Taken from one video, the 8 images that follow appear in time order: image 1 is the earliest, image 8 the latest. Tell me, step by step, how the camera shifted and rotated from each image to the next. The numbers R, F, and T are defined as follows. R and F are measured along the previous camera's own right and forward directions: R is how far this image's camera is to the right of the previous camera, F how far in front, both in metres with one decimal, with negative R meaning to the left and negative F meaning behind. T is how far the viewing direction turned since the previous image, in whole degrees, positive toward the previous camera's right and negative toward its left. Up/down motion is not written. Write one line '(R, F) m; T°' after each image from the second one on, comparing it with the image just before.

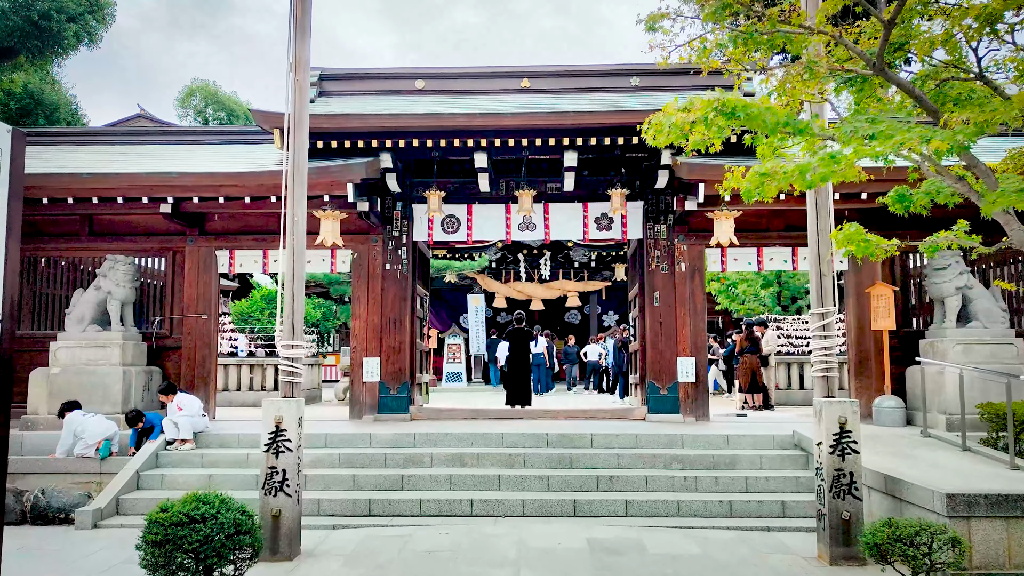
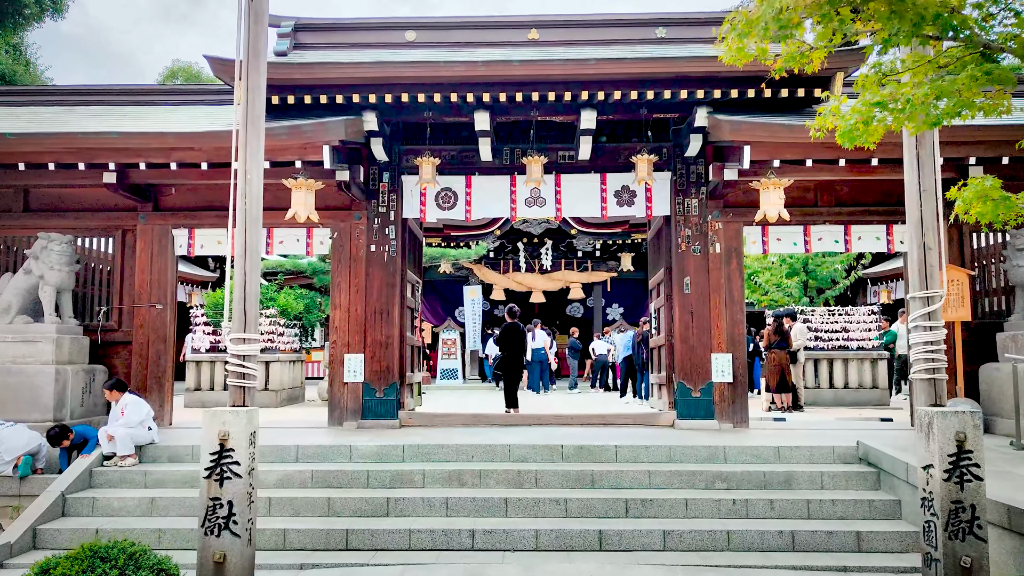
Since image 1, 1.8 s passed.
(-0.1, +1.3) m; 0°
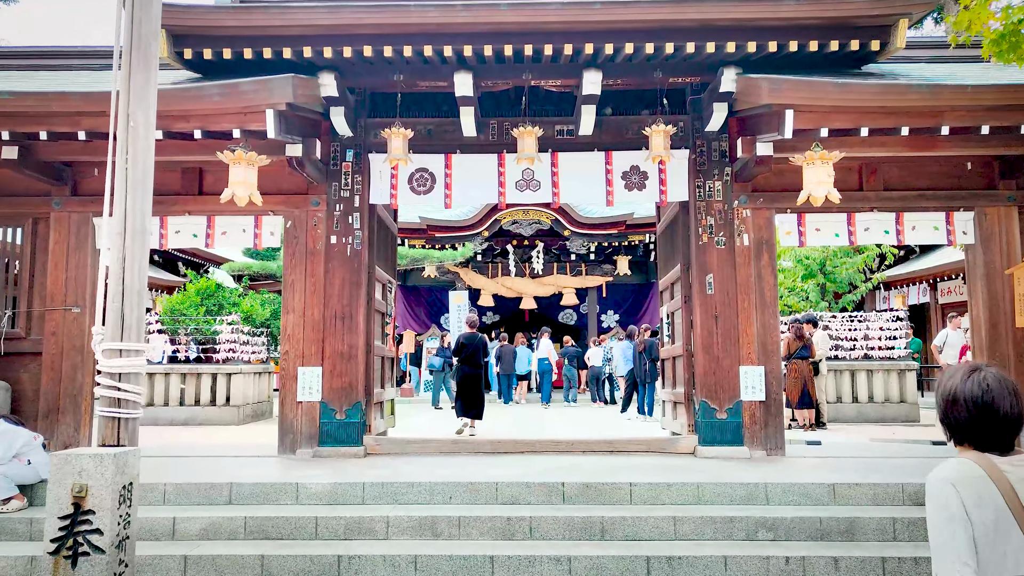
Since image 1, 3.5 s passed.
(0.0, +1.3) m; +1°
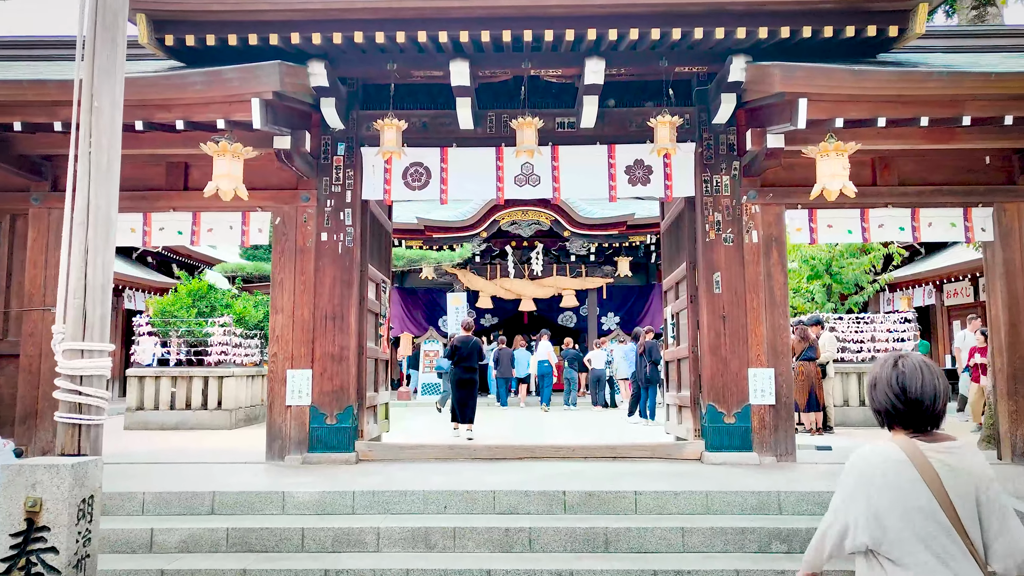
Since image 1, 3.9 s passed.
(0.0, +0.3) m; 0°
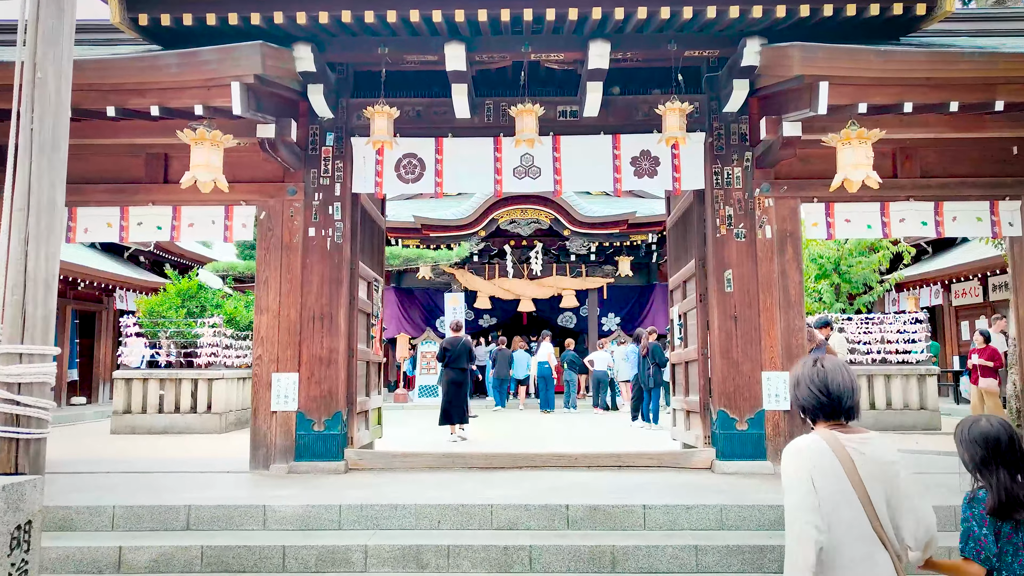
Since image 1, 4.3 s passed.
(0.0, +0.4) m; 0°
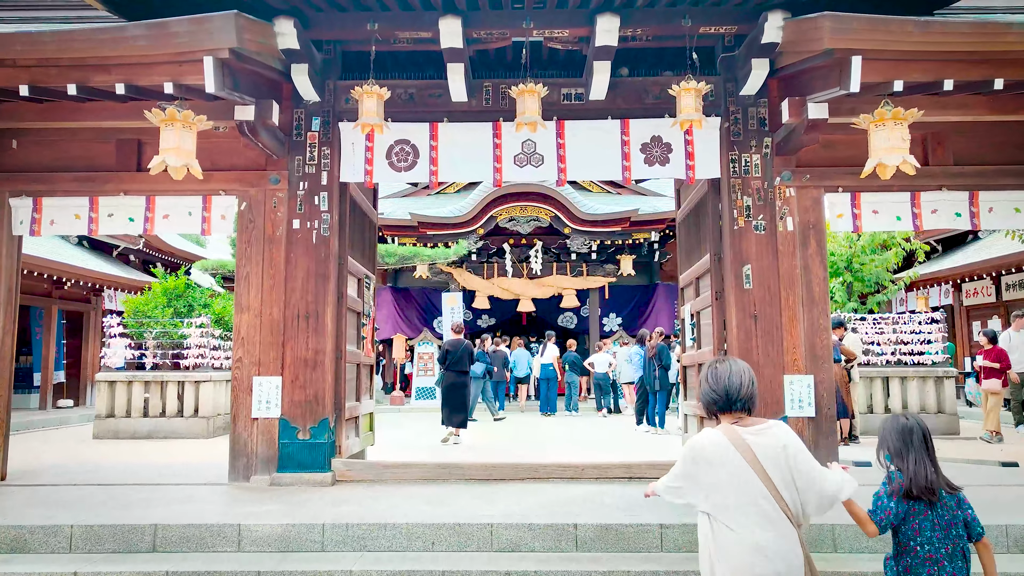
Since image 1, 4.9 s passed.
(0.0, +0.5) m; 0°
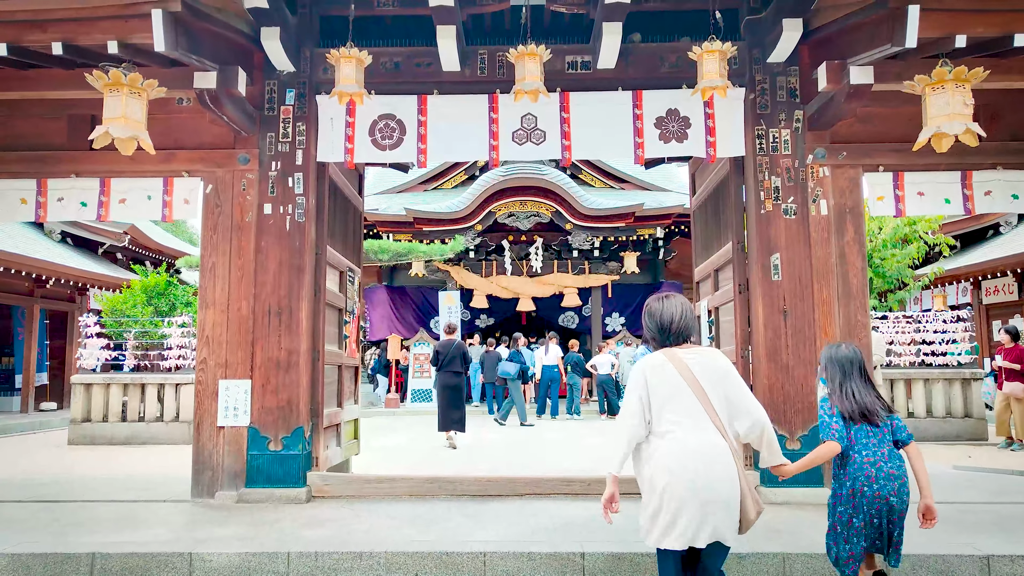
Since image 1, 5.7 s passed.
(0.0, +0.6) m; 0°
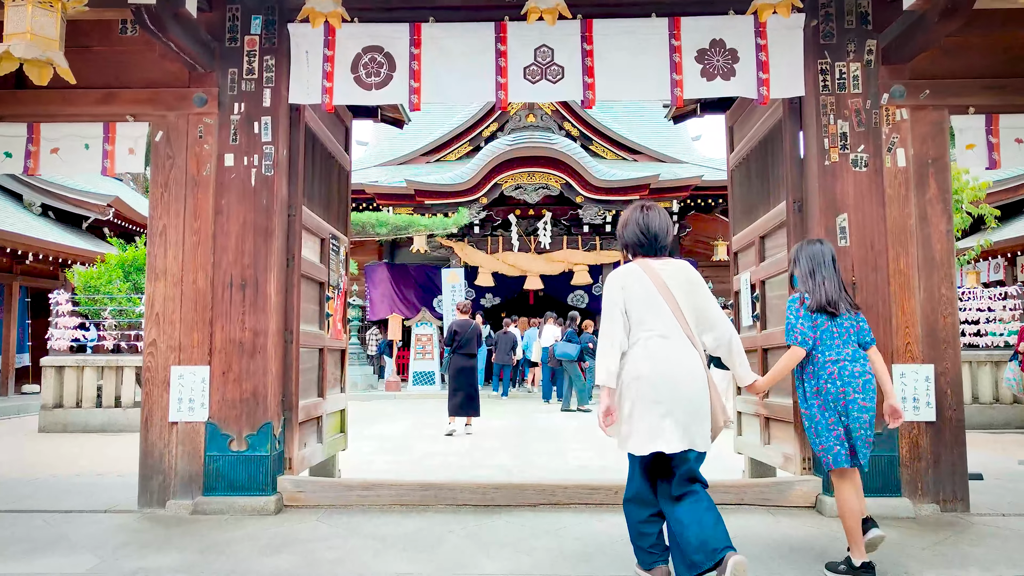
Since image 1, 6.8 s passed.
(0.0, +0.9) m; 0°
